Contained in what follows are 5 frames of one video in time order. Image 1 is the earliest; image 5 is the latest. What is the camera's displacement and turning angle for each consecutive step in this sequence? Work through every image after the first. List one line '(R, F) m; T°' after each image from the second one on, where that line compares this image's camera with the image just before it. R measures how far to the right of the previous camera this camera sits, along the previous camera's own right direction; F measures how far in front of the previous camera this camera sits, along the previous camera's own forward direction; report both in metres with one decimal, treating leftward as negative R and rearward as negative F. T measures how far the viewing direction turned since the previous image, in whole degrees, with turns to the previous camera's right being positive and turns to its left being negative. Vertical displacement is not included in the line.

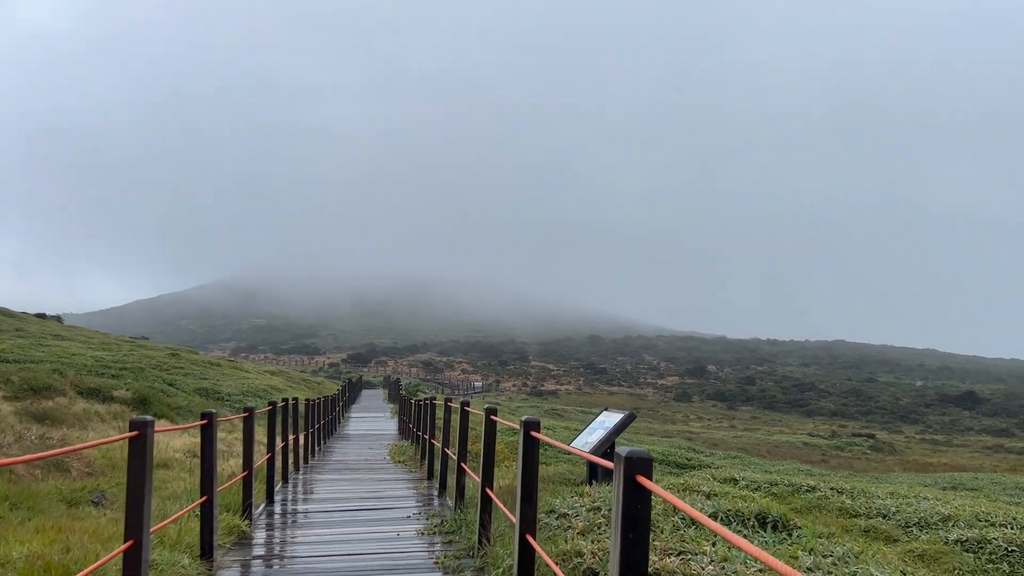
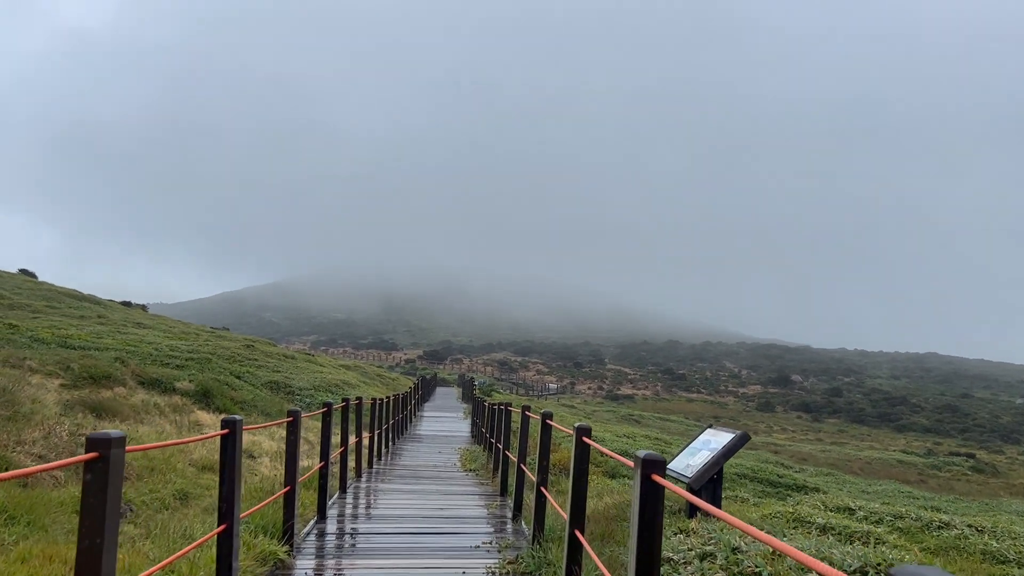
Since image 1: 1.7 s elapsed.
(-0.2, +1.3) m; -7°
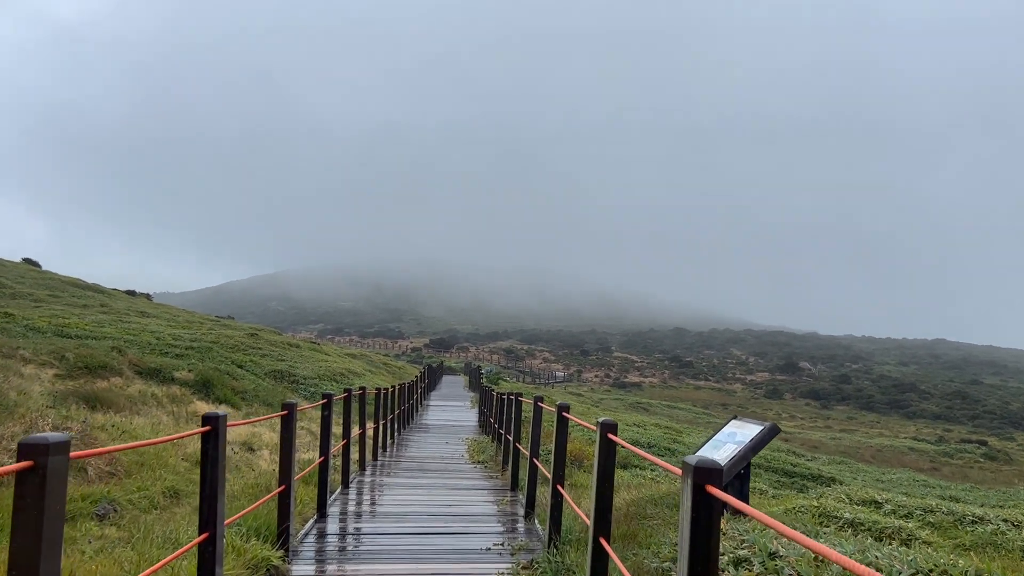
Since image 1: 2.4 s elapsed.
(-0.1, +0.5) m; -1°
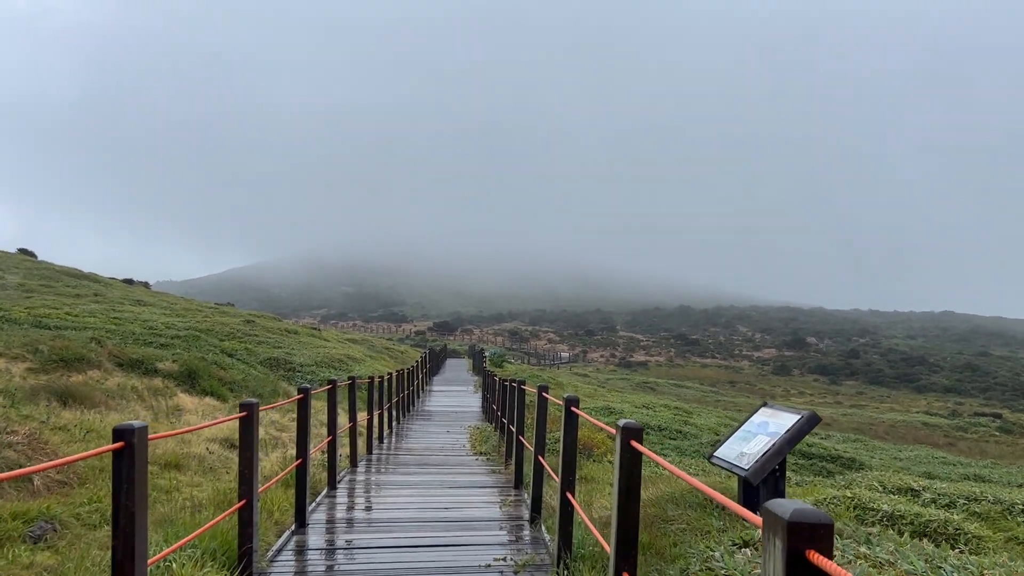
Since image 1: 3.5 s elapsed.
(+0.1, +0.8) m; 0°
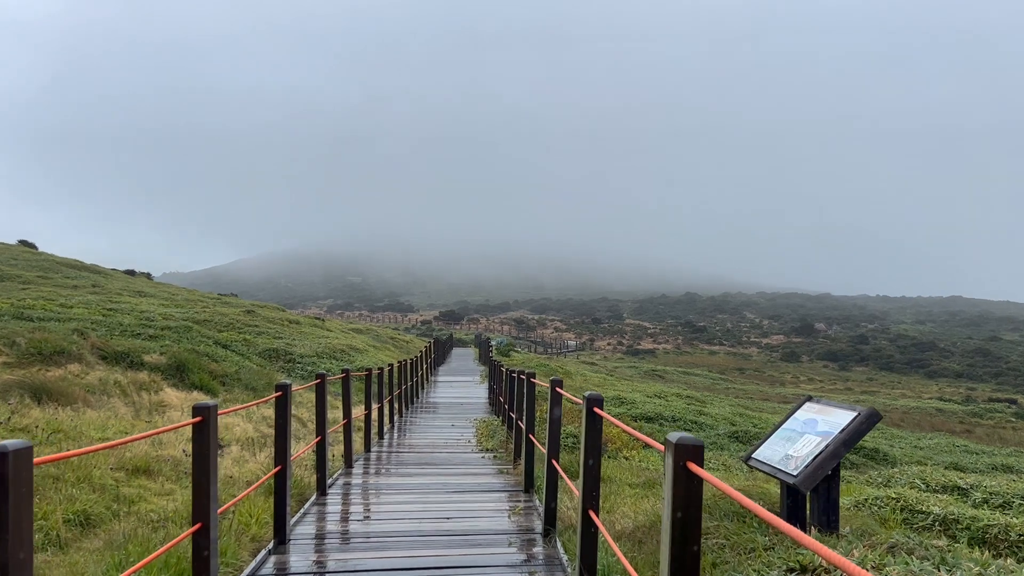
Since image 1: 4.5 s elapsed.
(0.0, +0.8) m; -1°
